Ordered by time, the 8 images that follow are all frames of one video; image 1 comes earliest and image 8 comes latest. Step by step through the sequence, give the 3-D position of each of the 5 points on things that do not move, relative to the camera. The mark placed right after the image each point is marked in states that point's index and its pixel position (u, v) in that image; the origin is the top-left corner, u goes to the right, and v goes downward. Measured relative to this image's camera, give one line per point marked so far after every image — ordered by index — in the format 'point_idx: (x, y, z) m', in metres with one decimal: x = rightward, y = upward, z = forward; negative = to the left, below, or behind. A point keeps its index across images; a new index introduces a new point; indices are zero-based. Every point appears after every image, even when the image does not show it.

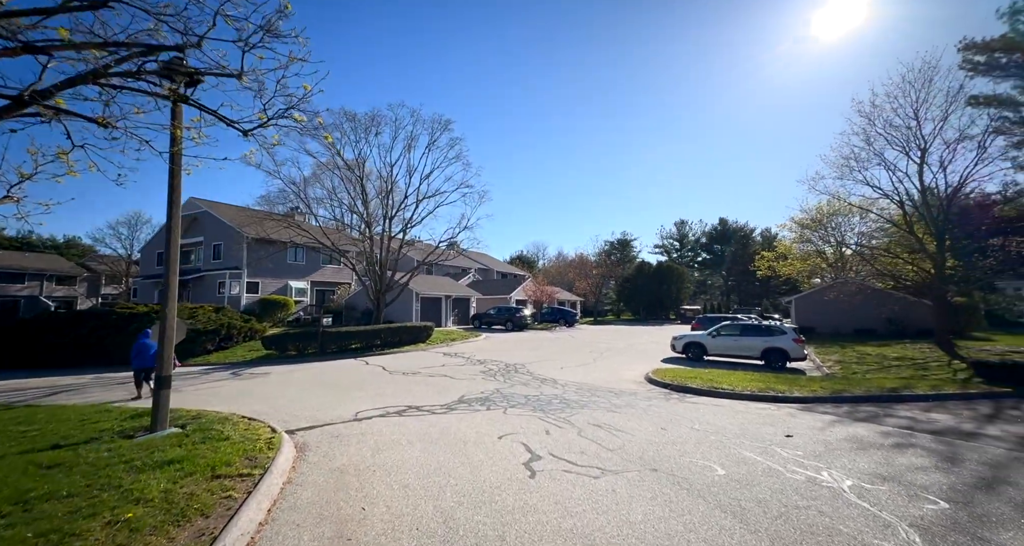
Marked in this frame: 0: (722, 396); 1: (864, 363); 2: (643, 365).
0: (+2.4, -1.4, +5.5) m
1: (+7.6, -1.9, +10.2) m
2: (+2.8, -1.9, +10.2) m
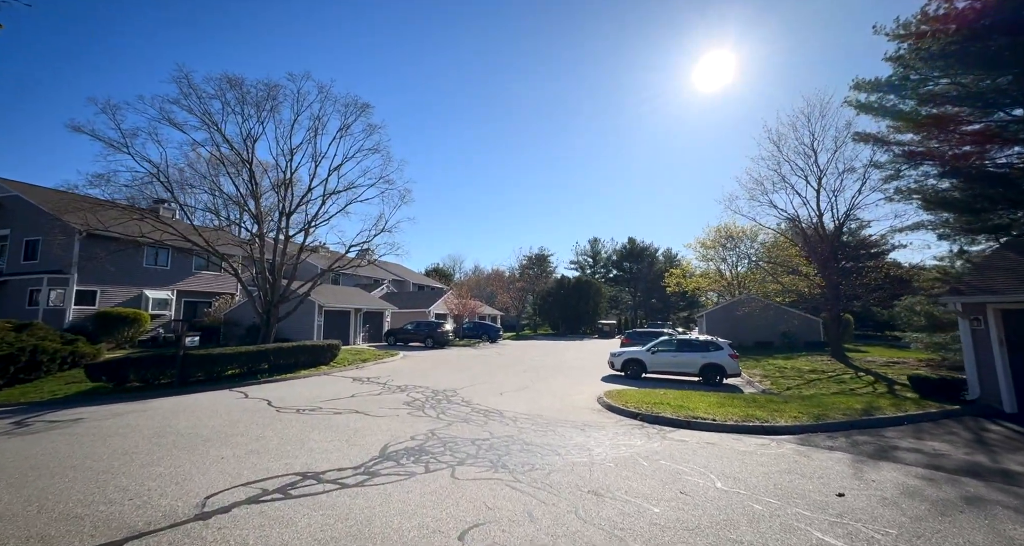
0: (+1.8, -1.5, +4.5) m
1: (+6.0, -2.2, +10.2) m
2: (+1.3, -2.2, +9.2) m
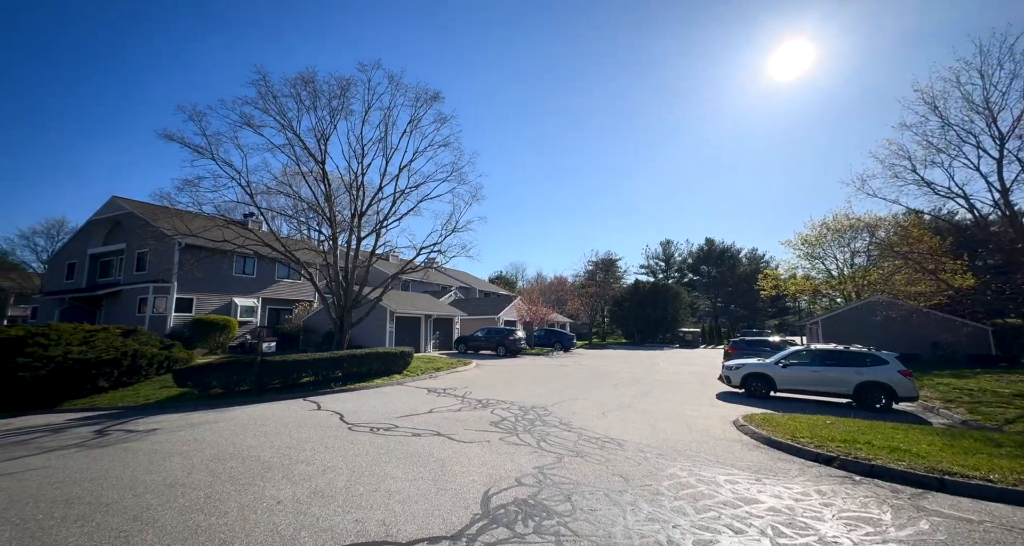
0: (+2.8, -1.4, +2.9) m
1: (+7.7, -2.1, +7.9) m
2: (+3.0, -2.1, +7.6) m
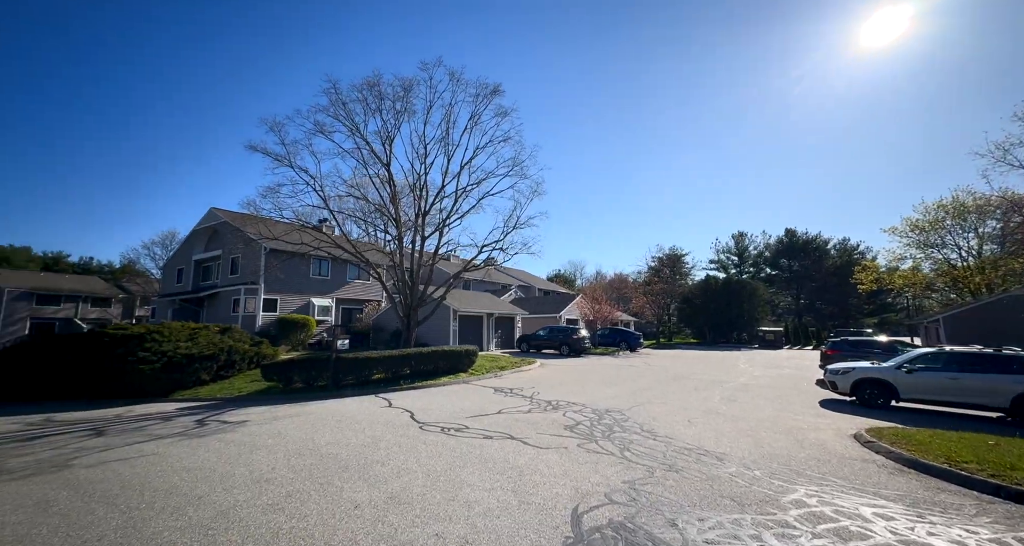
0: (+3.3, -1.3, +2.1) m
1: (+8.8, -1.9, +6.5) m
2: (+4.0, -2.0, +6.7) m
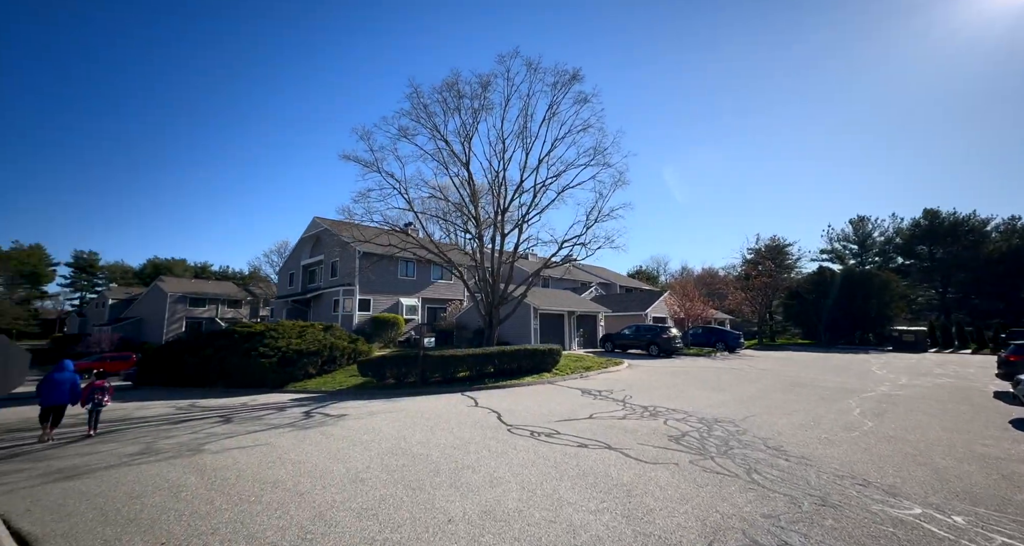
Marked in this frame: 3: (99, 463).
0: (+3.8, -1.1, +0.9) m
1: (+9.9, -1.7, +4.4) m
2: (+5.2, -1.8, +5.4) m
3: (-12.6, -5.8, +15.1) m
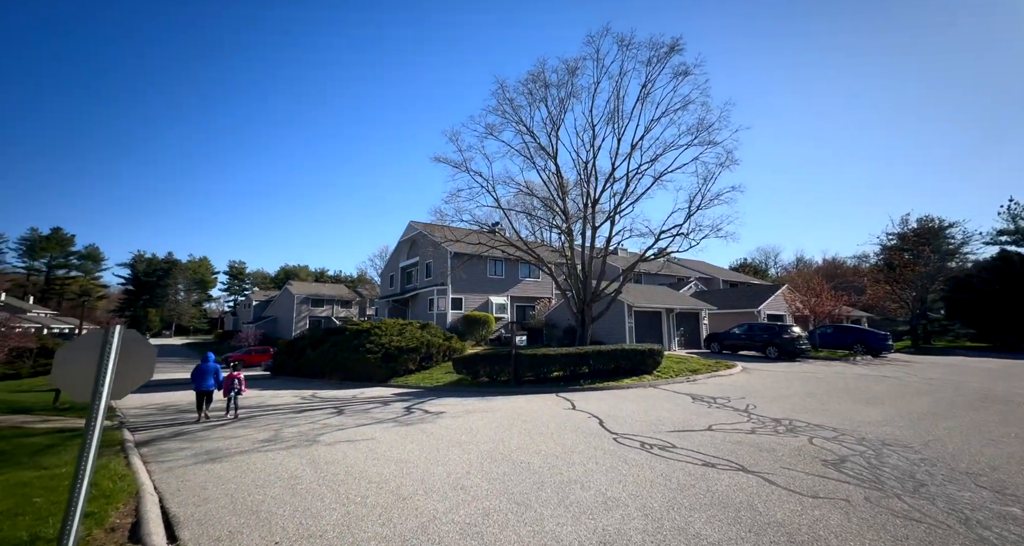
0: (+4.1, -1.0, -0.5) m
1: (+10.7, -1.4, +1.9) m
2: (+6.3, -1.7, +3.7) m
3: (-9.4, -6.0, +16.4) m
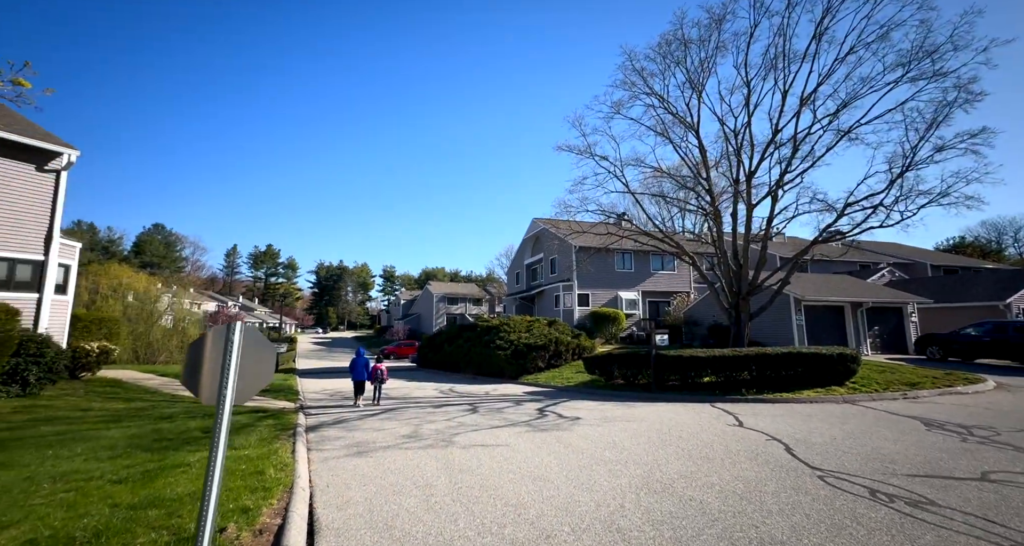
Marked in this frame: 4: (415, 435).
0: (+4.0, -0.8, -3.1) m
1: (+11.0, -1.0, -2.5) m
2: (+7.2, -1.4, +0.4) m
3: (-4.7, -6.0, +16.7) m
4: (-3.5, -5.9, +17.2) m
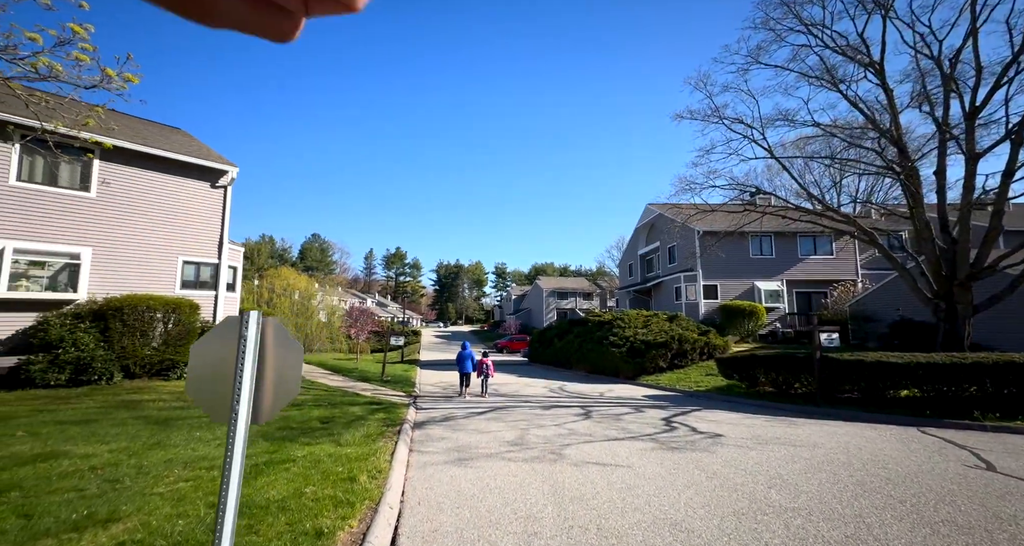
0: (+2.9, -0.5, -6.3) m
1: (+9.8, -0.6, -7.3) m
2: (+6.8, -0.9, -3.7) m
3: (-1.0, -5.5, +15.0) m
4: (+0.2, -5.4, +15.1) m
